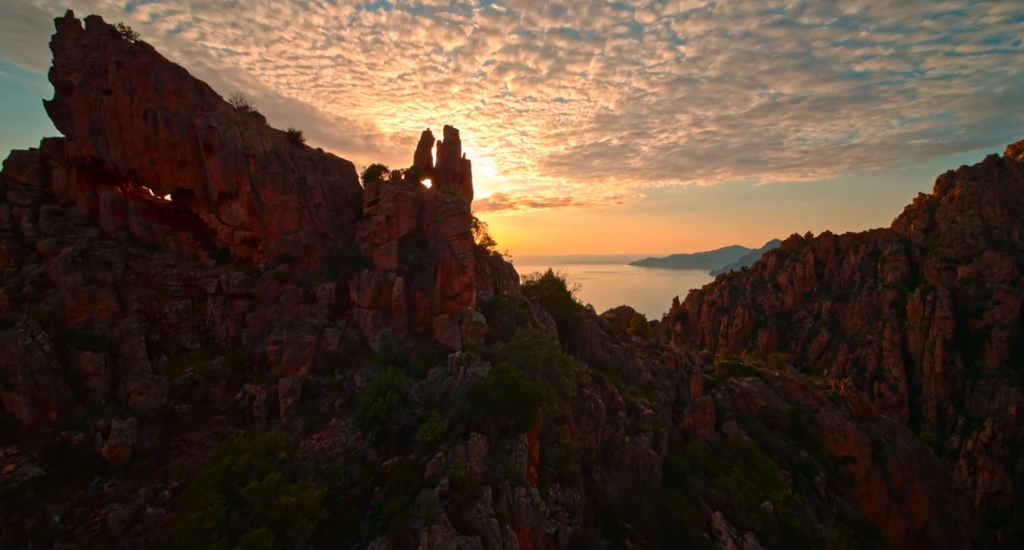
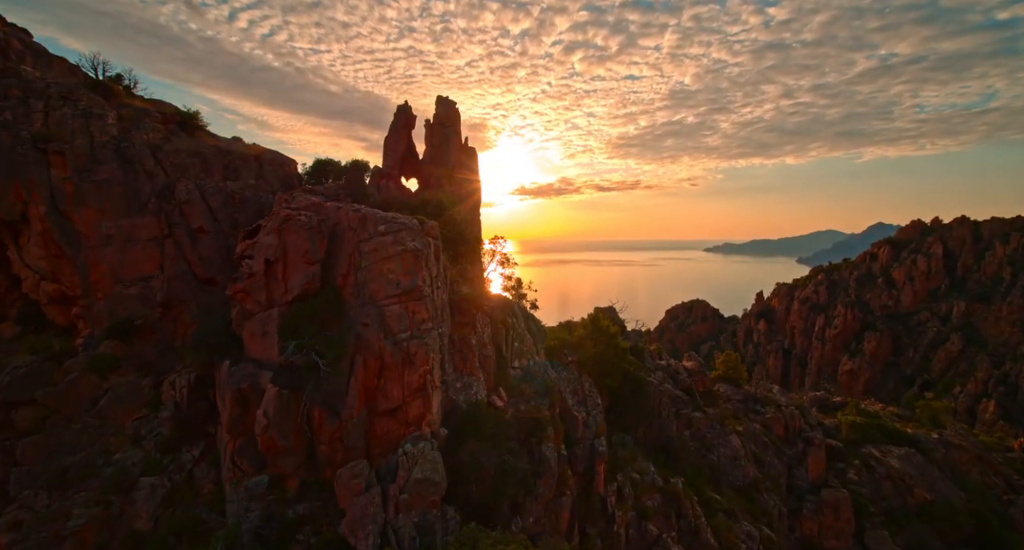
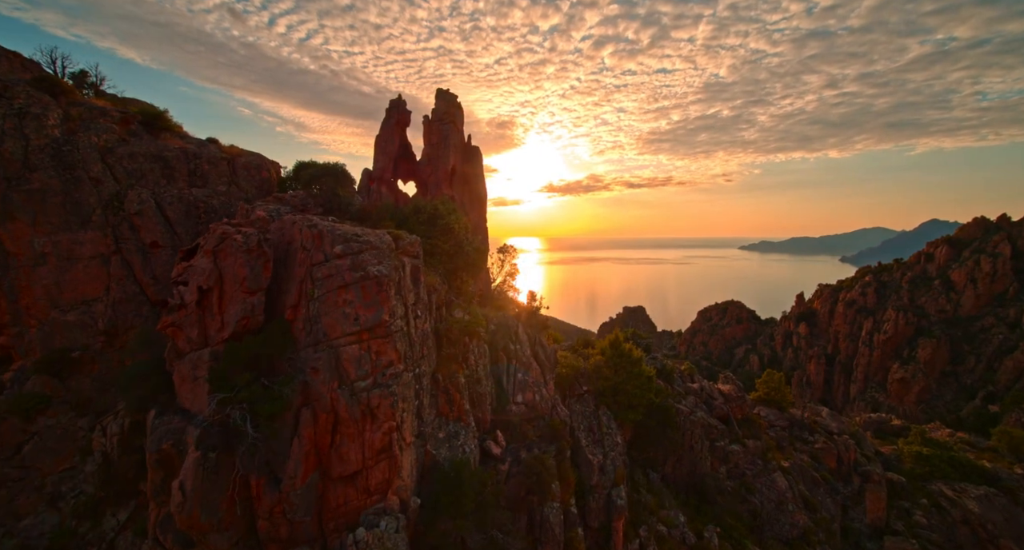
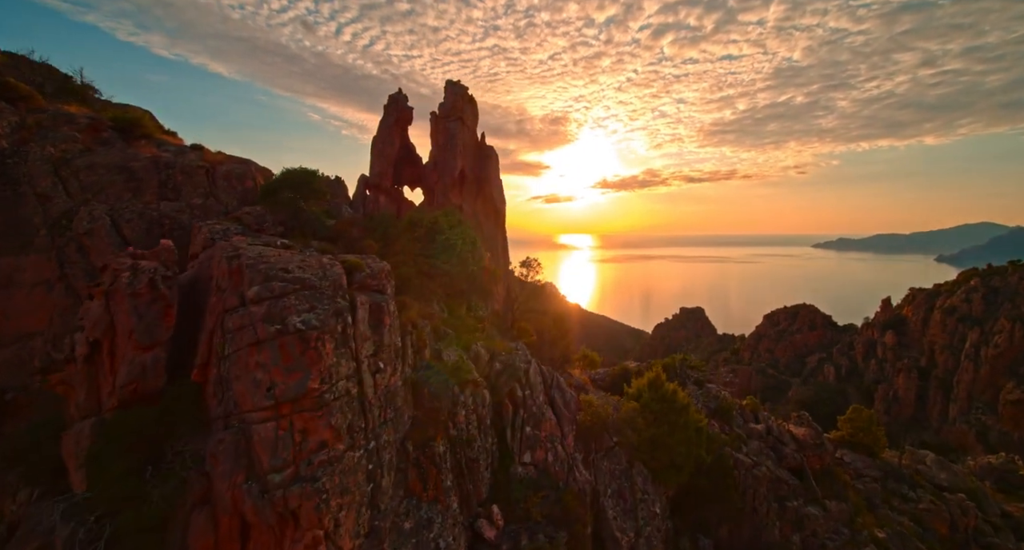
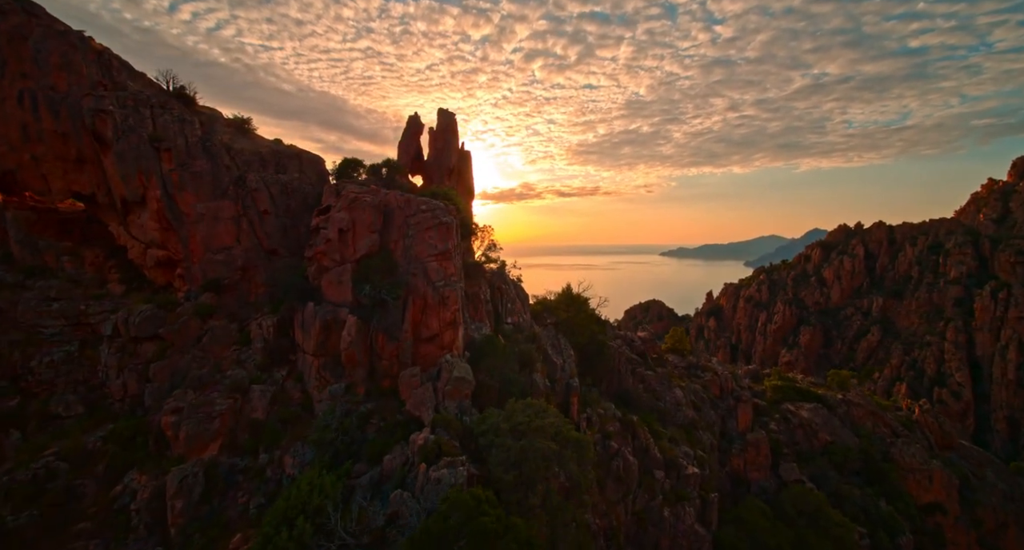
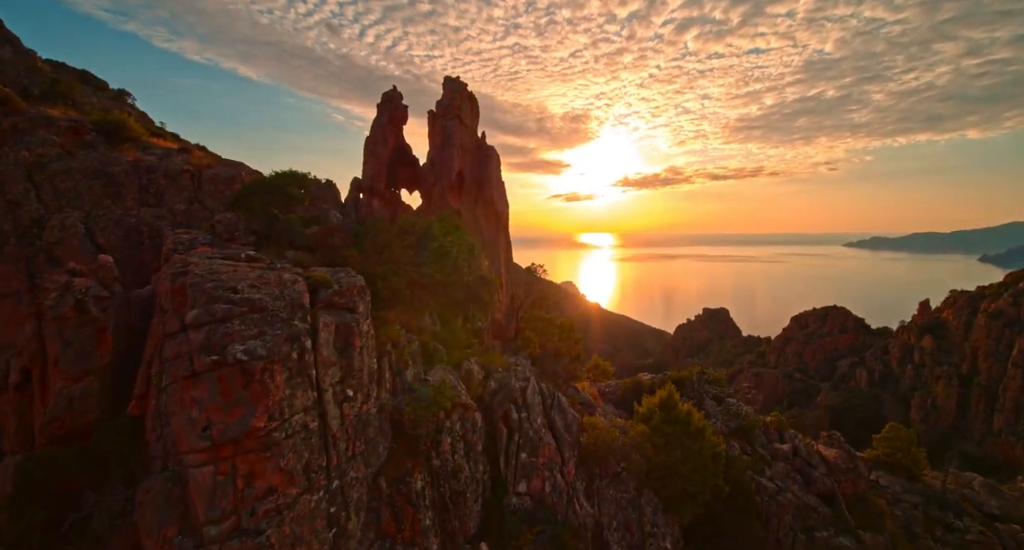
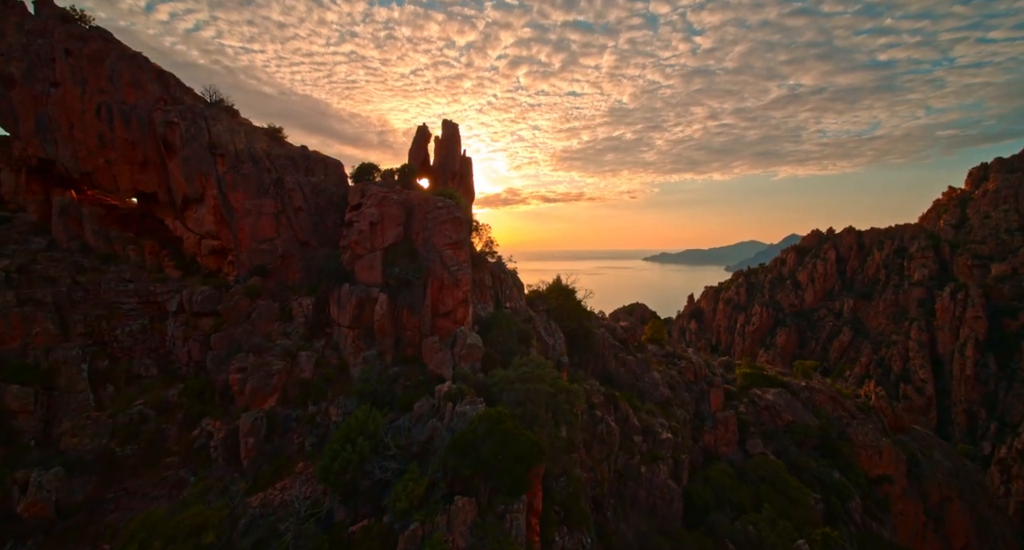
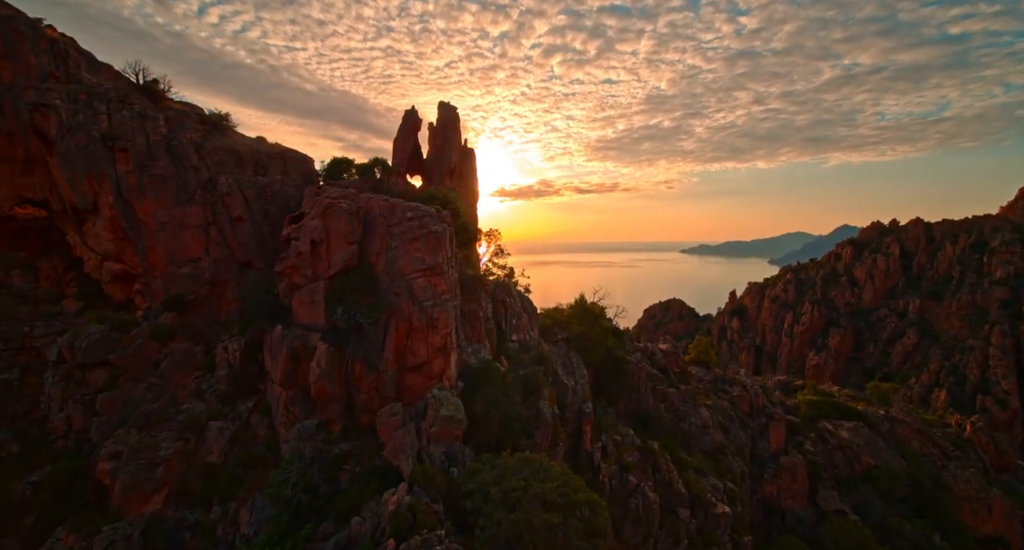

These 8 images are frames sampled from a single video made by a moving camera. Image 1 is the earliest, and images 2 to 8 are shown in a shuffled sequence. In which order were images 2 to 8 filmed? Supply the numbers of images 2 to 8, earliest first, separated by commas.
7, 5, 8, 2, 3, 4, 6
